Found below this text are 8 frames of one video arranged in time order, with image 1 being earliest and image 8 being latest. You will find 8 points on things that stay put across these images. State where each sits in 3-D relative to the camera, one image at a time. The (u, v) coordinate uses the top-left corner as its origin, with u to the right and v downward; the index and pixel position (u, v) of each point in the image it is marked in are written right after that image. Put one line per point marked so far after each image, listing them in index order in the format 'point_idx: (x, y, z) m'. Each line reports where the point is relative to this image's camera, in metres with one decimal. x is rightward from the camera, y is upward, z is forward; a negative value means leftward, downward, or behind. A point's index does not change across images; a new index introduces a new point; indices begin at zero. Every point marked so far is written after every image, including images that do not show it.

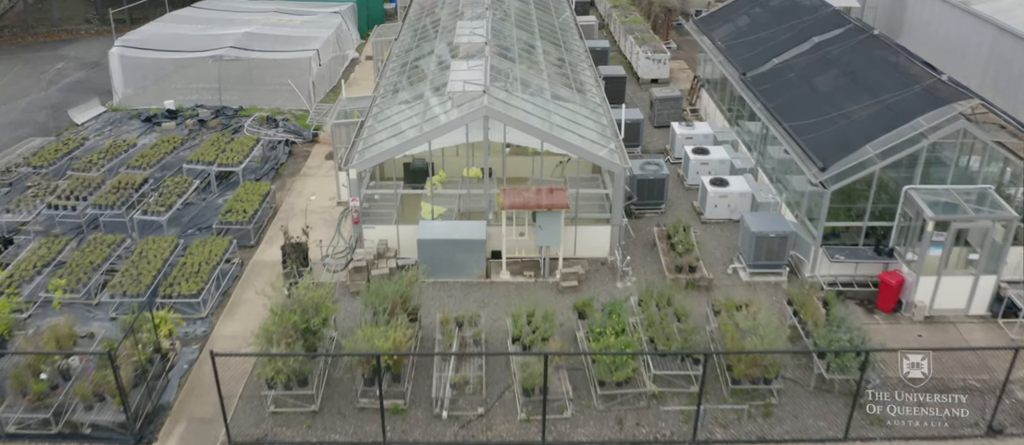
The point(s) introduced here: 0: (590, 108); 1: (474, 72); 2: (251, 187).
0: (+1.8, +2.6, +17.7) m
1: (-0.8, +3.2, +16.2) m
2: (-6.1, +0.8, +17.7) m
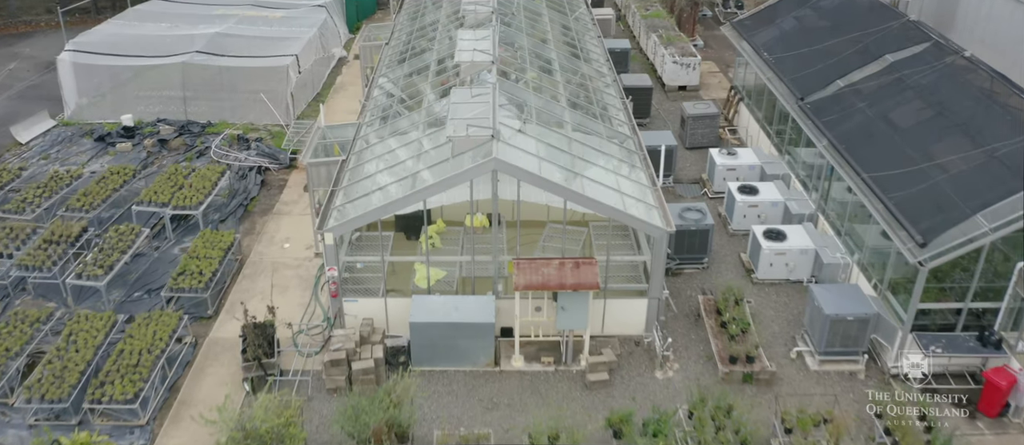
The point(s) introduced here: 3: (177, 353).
0: (+2.0, +1.6, +14.7) m
1: (-0.5, +2.0, +13.2) m
2: (-5.8, -0.3, +14.8) m
3: (-5.4, -2.1, +12.5) m
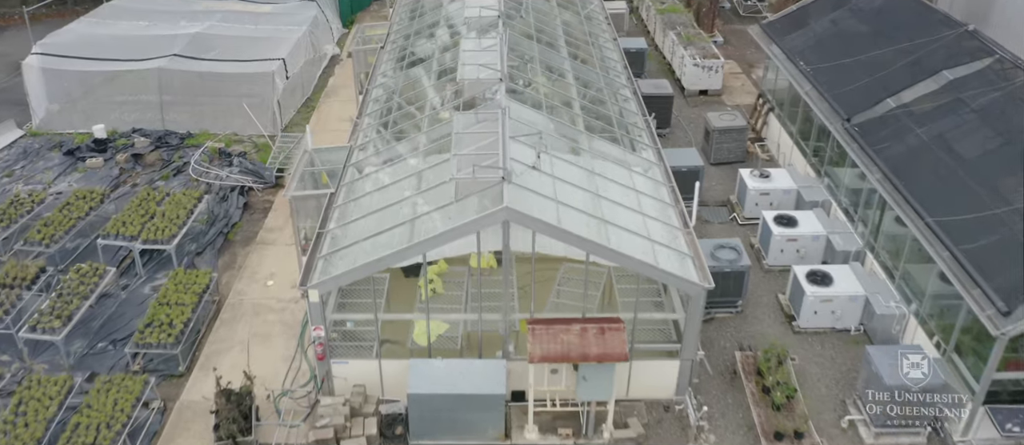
0: (+2.2, +0.9, +13.1) m
1: (-0.4, +1.3, +11.6) m
2: (-5.6, -0.9, +13.2) m
3: (-5.3, -2.9, +10.9) m
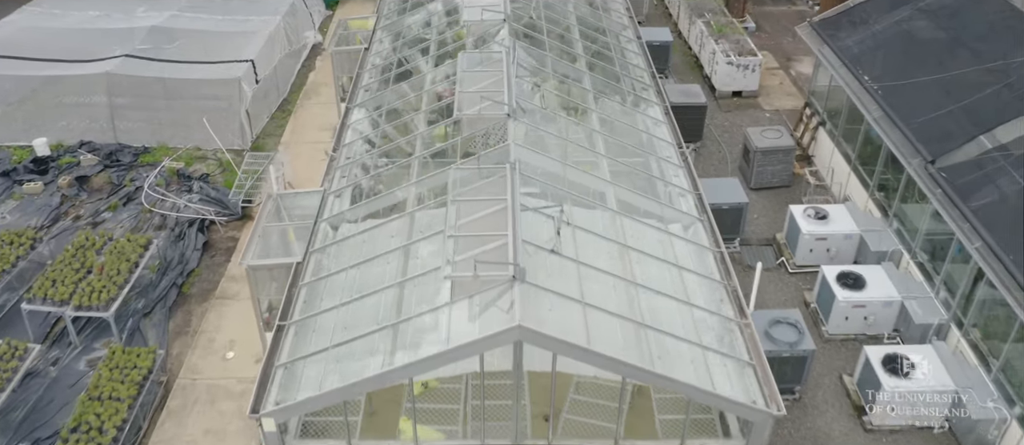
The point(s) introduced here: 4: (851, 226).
0: (+2.4, -0.1, +10.6) m
1: (-0.2, +0.2, +9.1) m
2: (-5.5, -1.9, +10.9) m
3: (-5.1, -4.0, +8.7) m
4: (+5.6, -0.1, +12.8) m
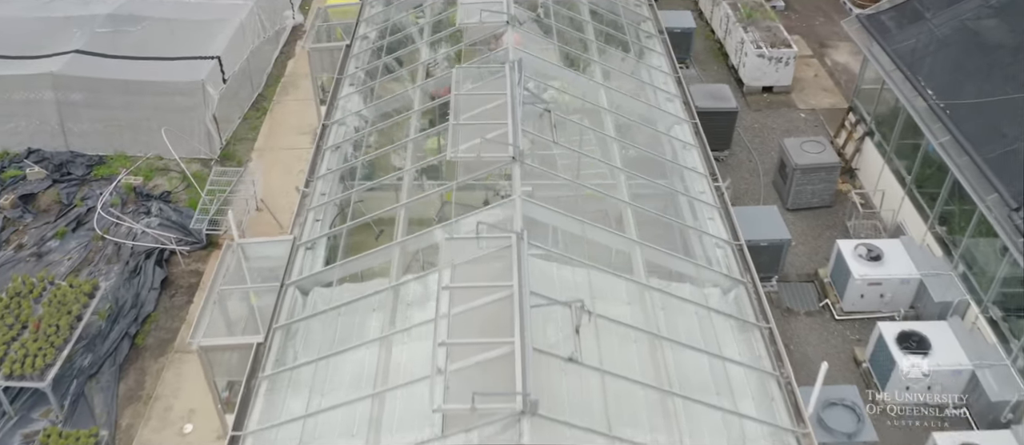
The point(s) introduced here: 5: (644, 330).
0: (+2.4, -0.8, +8.9) m
1: (-0.2, -0.6, +7.3) m
2: (-5.5, -2.6, +9.2) m
3: (-5.1, -4.8, +7.2) m
4: (+5.7, -0.6, +11.0) m
5: (+1.3, -1.0, +7.7) m
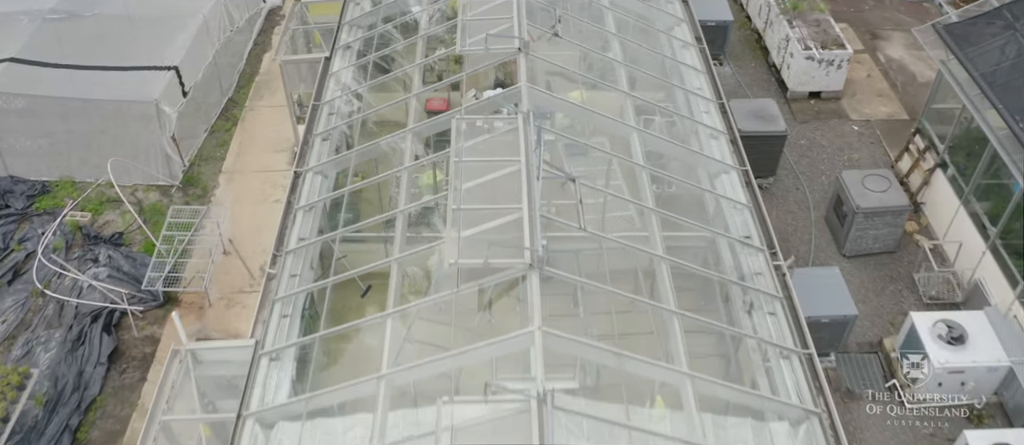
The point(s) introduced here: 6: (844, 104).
0: (+2.6, -1.9, +7.1) m
1: (0.0, -1.9, +5.5) m
2: (-5.3, -3.6, +7.6) m
3: (-4.9, -6.0, +5.8) m
4: (+5.8, -1.6, +9.2) m
5: (+1.5, -2.2, +5.9) m
6: (+6.1, +2.2, +14.0) m
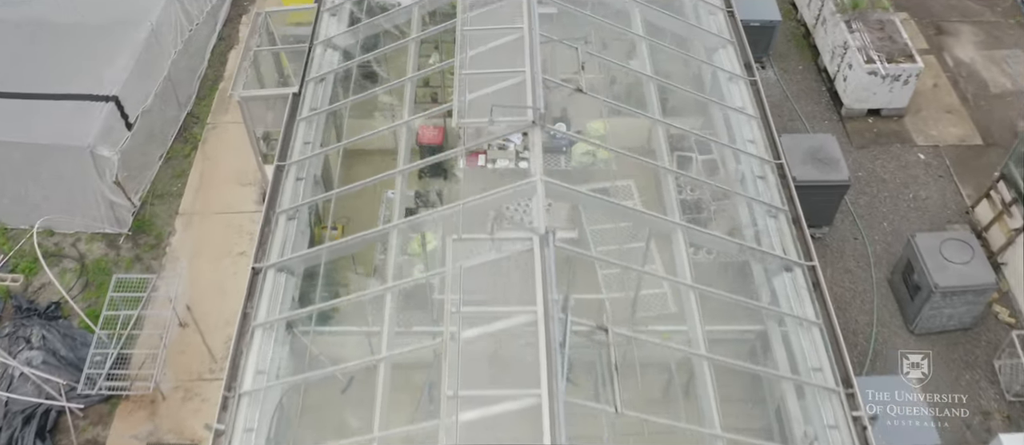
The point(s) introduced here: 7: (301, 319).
0: (+2.7, -3.3, +5.5) m
1: (+0.1, -3.4, +4.0) m
2: (-5.2, -4.9, +6.3) m
3: (-4.9, -7.5, +4.7) m
4: (+5.9, -2.7, +7.6) m
5: (+1.5, -3.7, +4.4) m
6: (+6.2, +1.5, +12.0) m
7: (-2.1, -1.0, +7.3) m
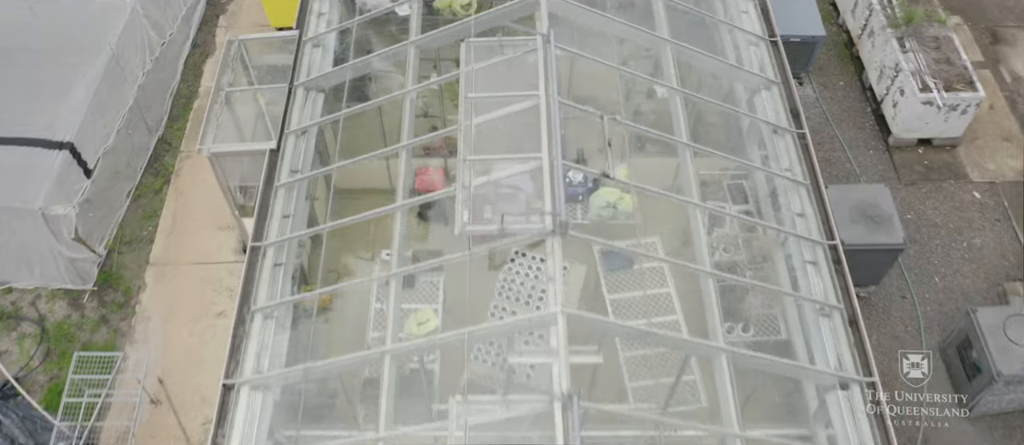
0: (+2.8, -4.5, +4.7) m
1: (+0.2, -4.7, +3.2) m
2: (-5.1, -6.0, +5.6) m
3: (-4.8, -8.7, +4.3) m
4: (+6.0, -3.7, +6.8) m
5: (+1.6, -5.0, +3.7) m
6: (+6.3, +0.9, +10.7) m
7: (-2.0, -1.9, +6.3) m
